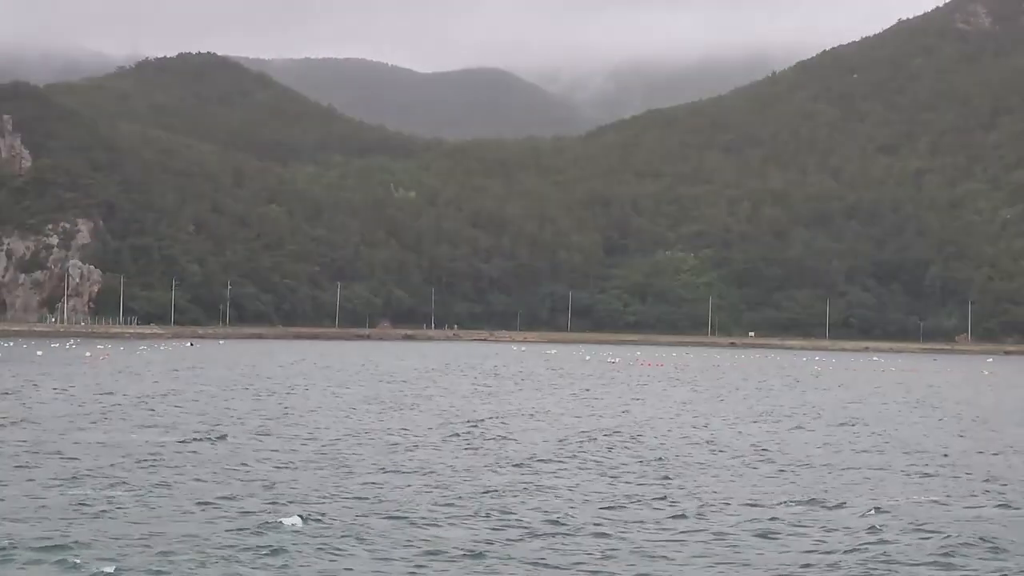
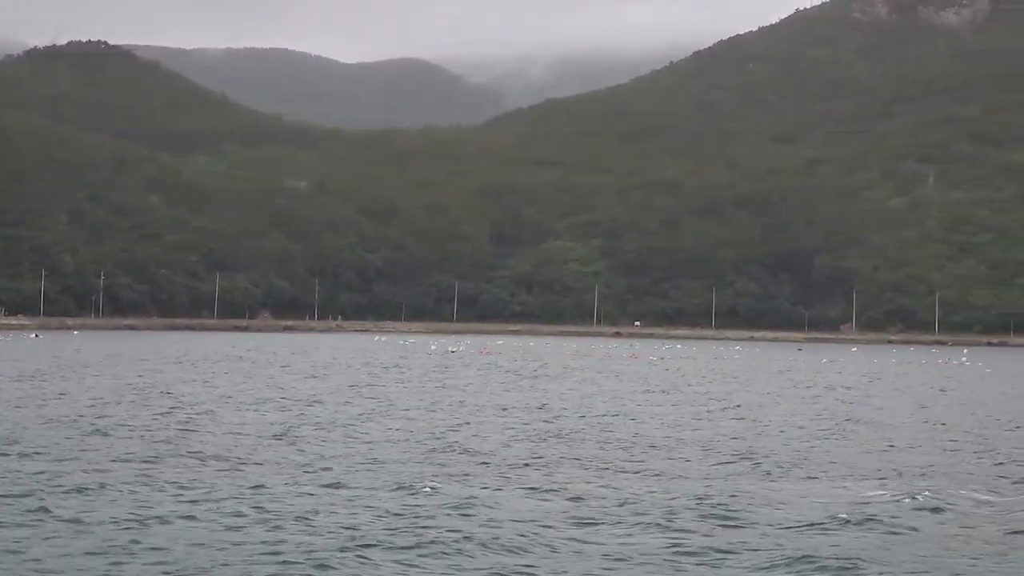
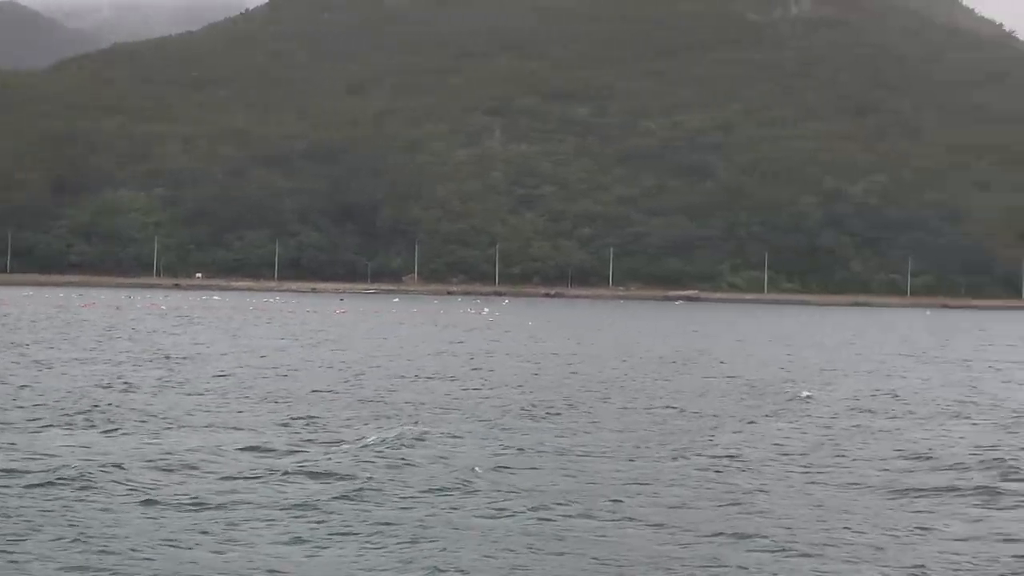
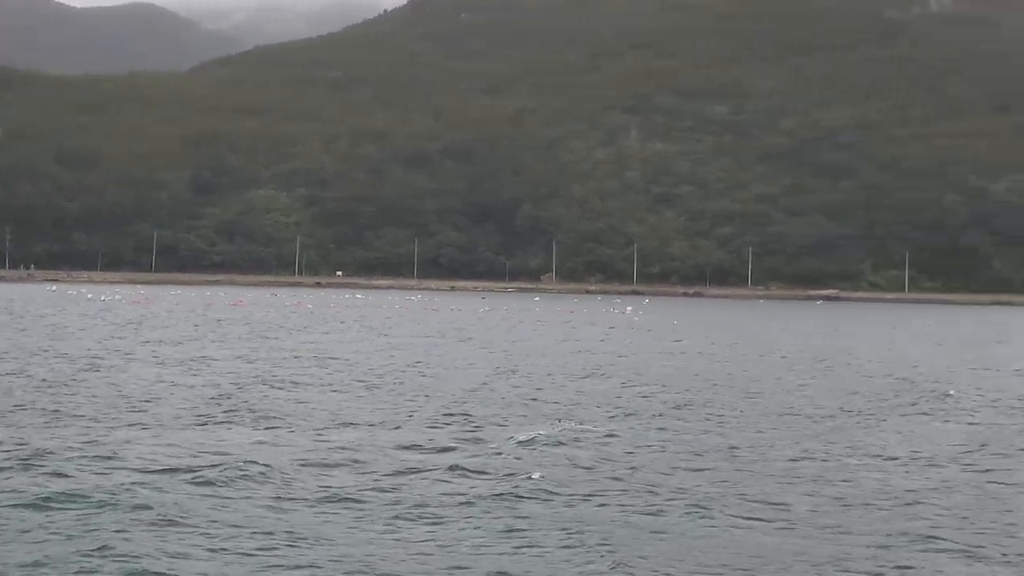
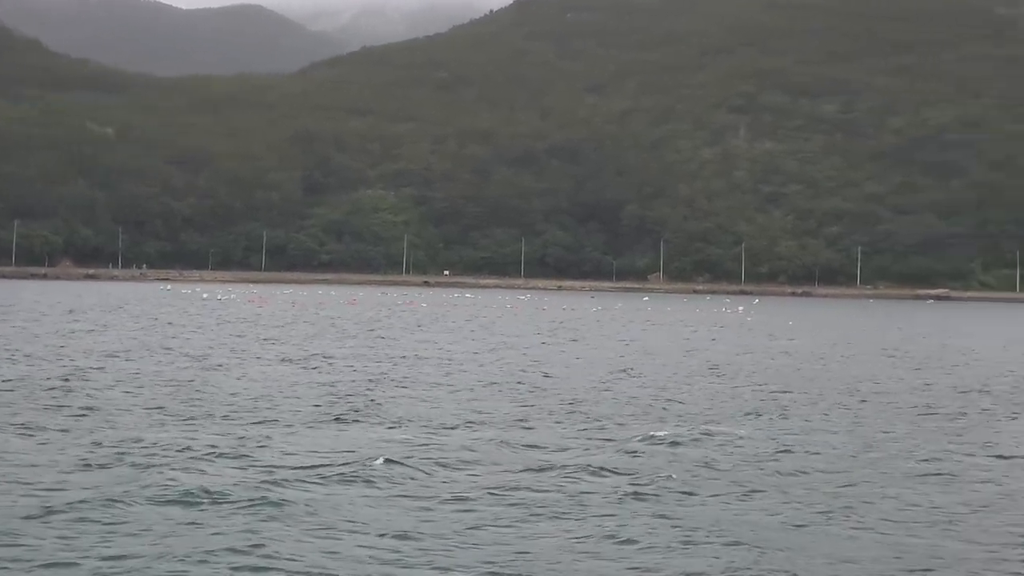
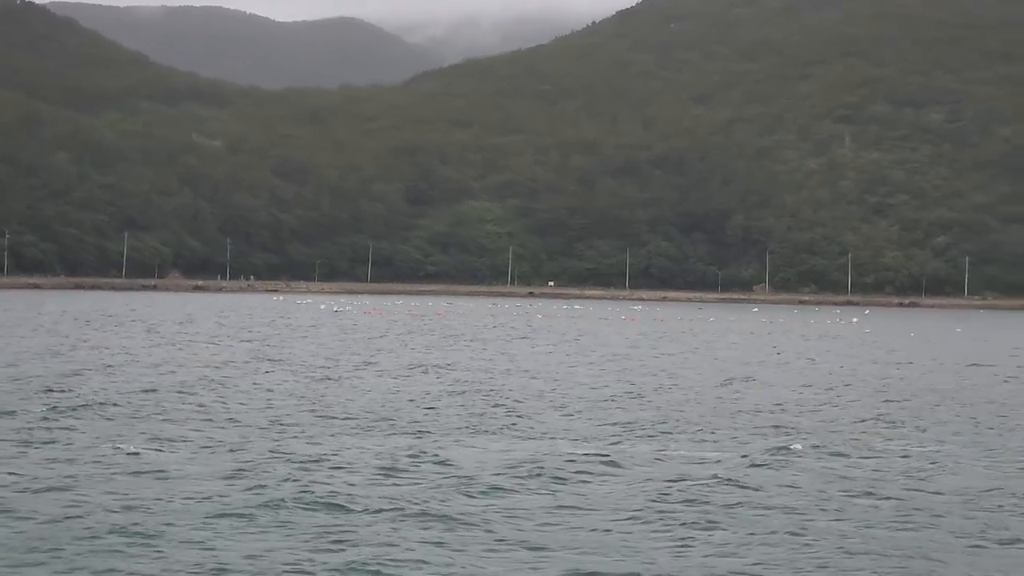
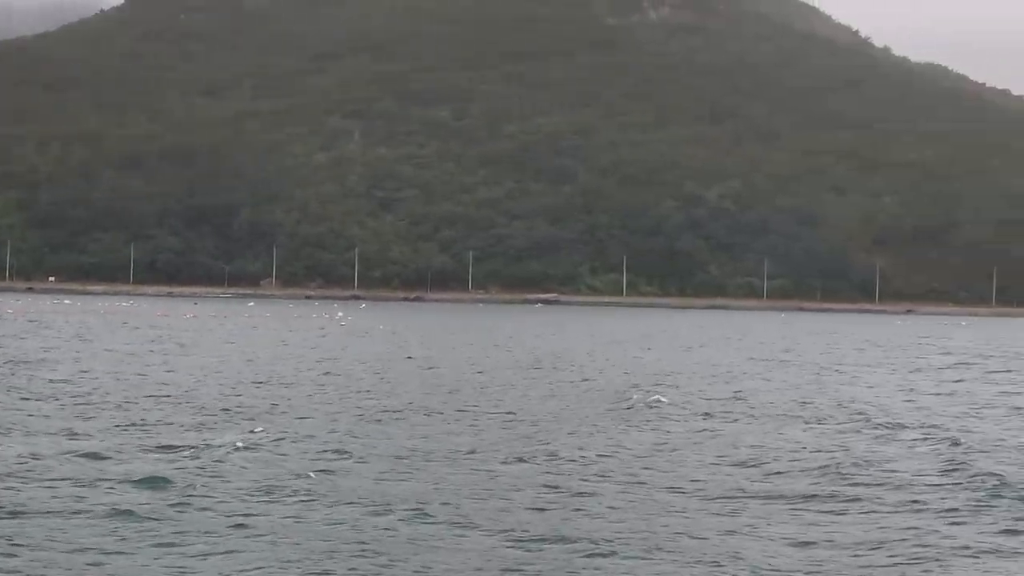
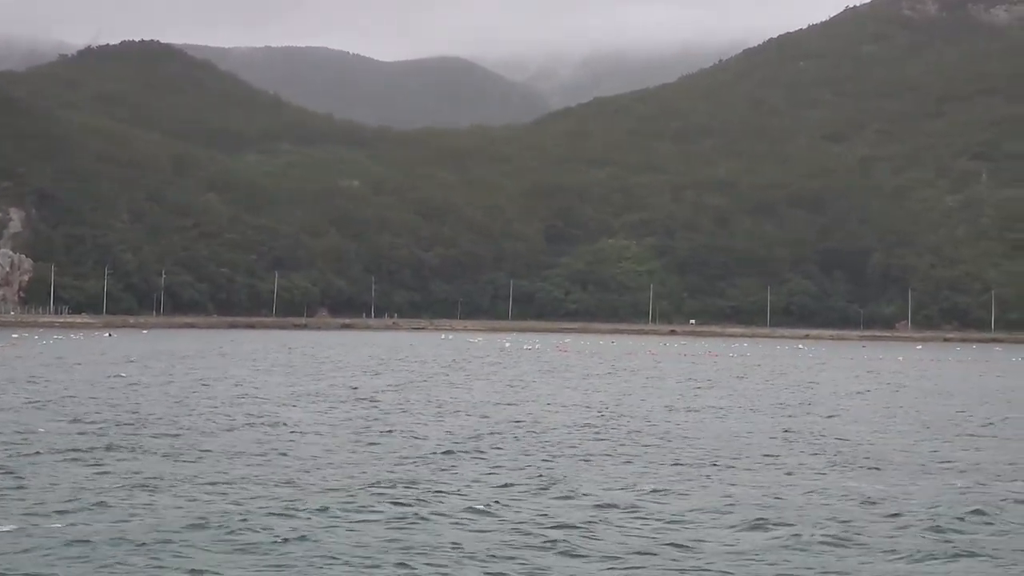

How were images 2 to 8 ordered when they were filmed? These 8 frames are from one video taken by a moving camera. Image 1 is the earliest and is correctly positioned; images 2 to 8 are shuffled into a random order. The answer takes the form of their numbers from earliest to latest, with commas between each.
8, 2, 6, 5, 4, 3, 7
